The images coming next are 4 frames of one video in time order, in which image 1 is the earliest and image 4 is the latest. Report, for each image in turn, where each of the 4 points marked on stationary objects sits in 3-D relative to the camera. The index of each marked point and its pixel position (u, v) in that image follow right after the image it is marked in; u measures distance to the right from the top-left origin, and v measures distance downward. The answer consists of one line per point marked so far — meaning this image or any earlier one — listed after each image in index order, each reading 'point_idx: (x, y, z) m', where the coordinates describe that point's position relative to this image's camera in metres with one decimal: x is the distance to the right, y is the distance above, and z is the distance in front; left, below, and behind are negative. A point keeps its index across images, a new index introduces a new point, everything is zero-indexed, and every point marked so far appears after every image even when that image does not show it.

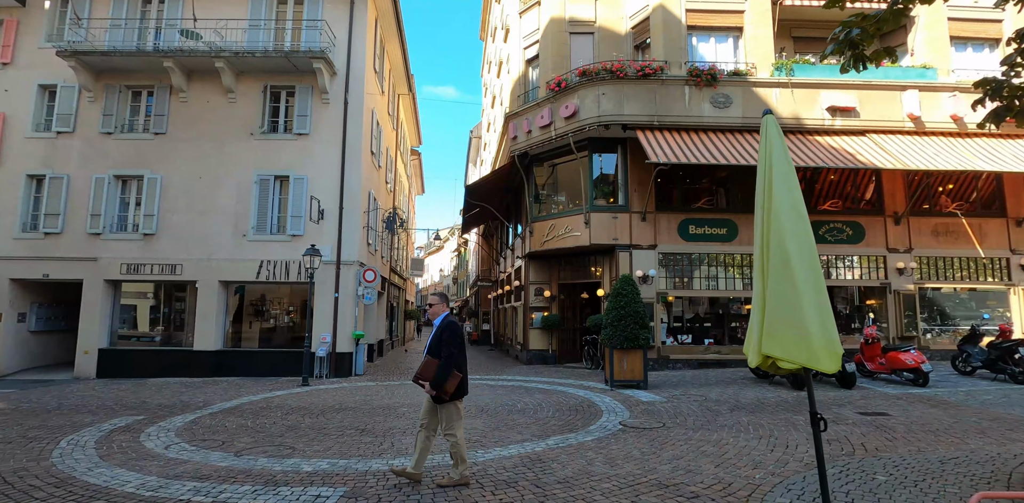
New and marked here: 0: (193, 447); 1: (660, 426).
0: (-4.2, -2.6, +6.5) m
1: (+2.2, -2.6, +7.4) m
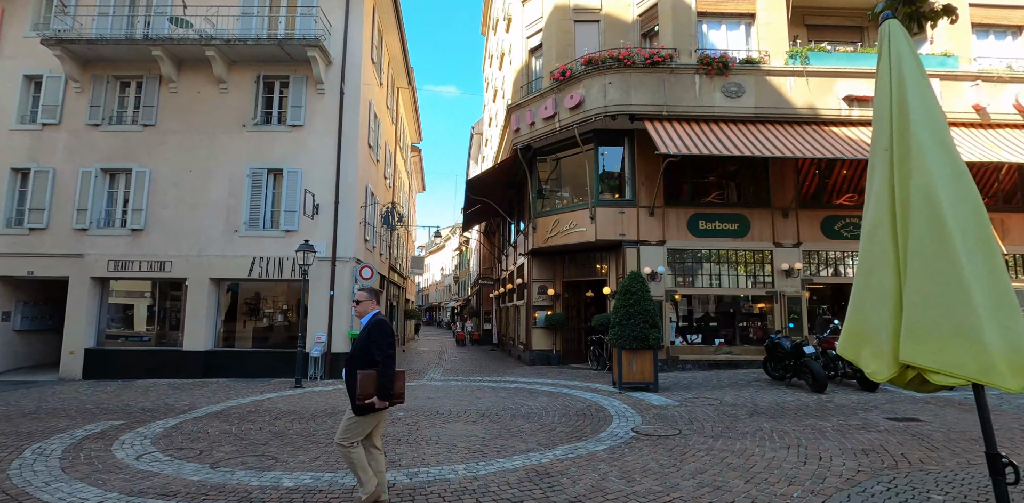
0: (-4.2, -2.5, +6.0) m
1: (+2.3, -2.5, +6.9) m
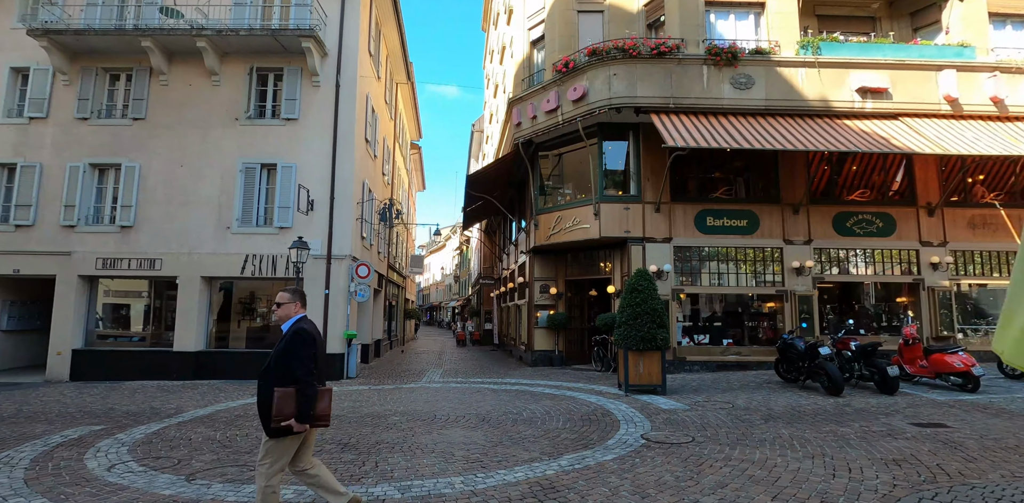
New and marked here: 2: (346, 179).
0: (-4.1, -2.4, +5.5) m
1: (+2.3, -2.4, +6.4) m
2: (-4.5, +2.0, +13.4) m
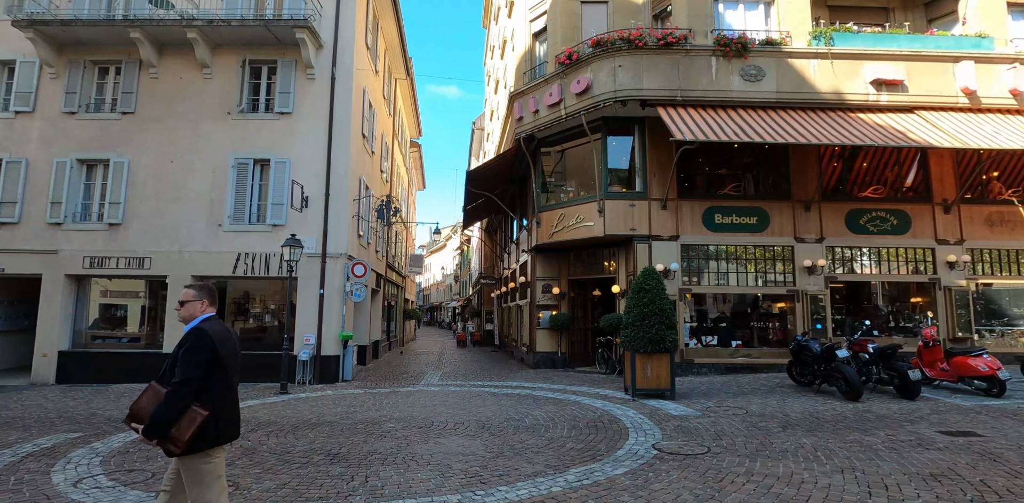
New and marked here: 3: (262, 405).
0: (-4.1, -2.4, +5.1) m
1: (+2.3, -2.4, +5.9) m
2: (-4.4, +2.0, +13.0) m
3: (-4.8, -2.9, +9.5) m
